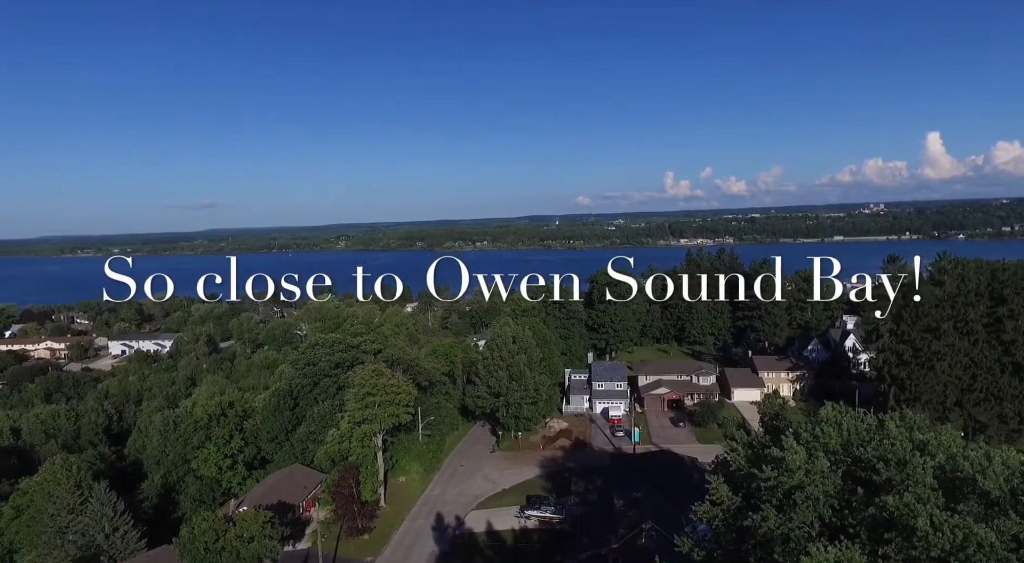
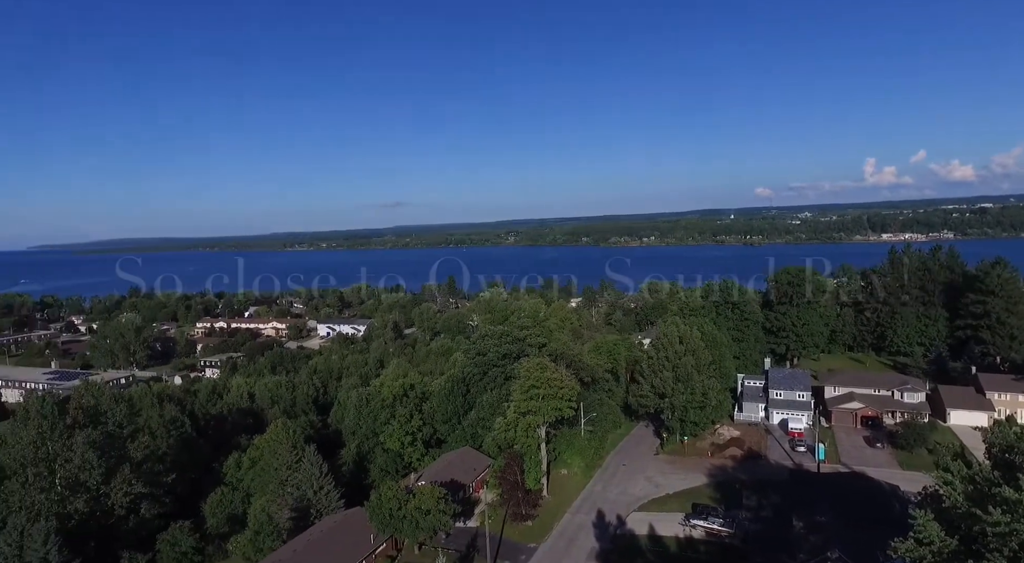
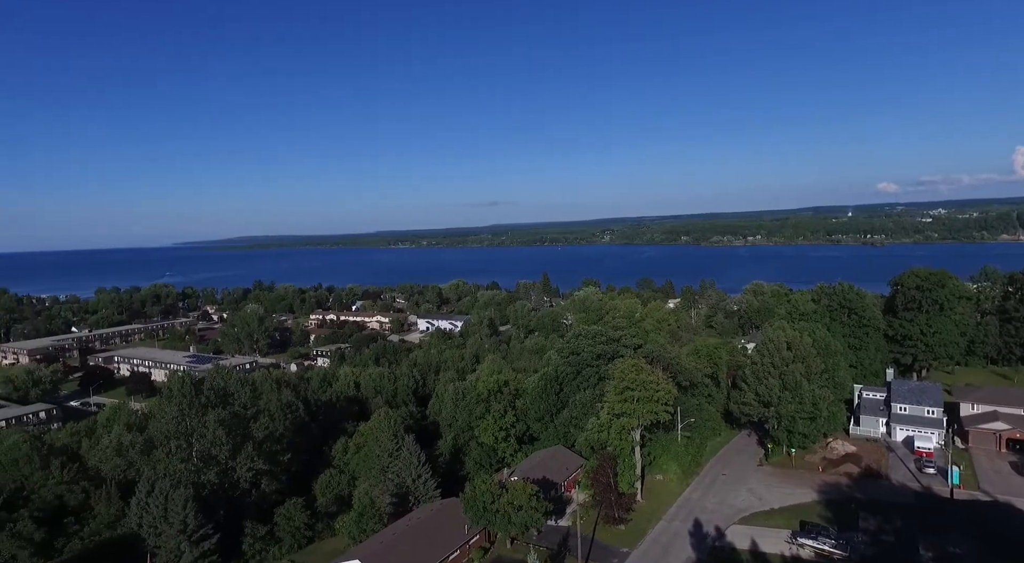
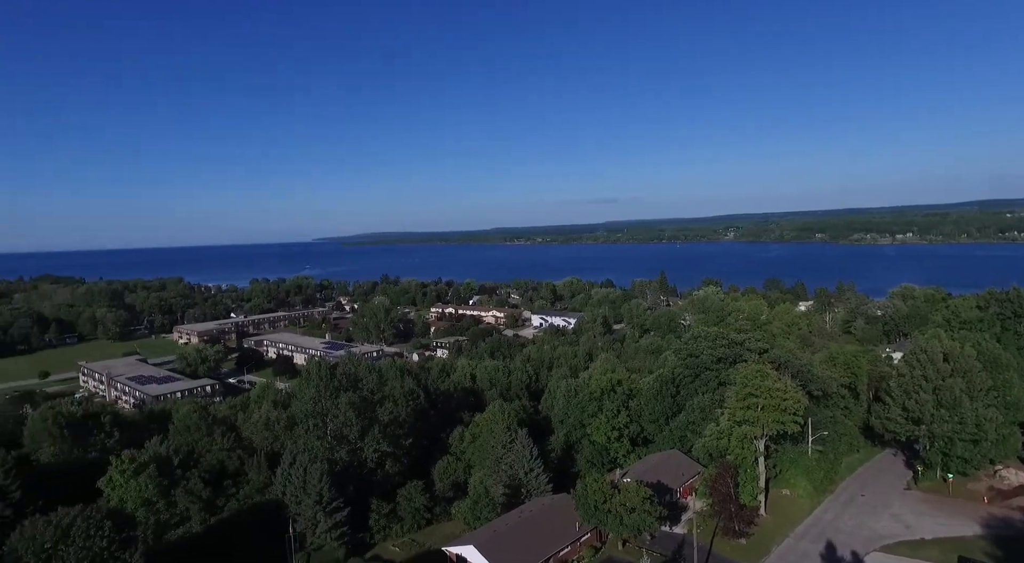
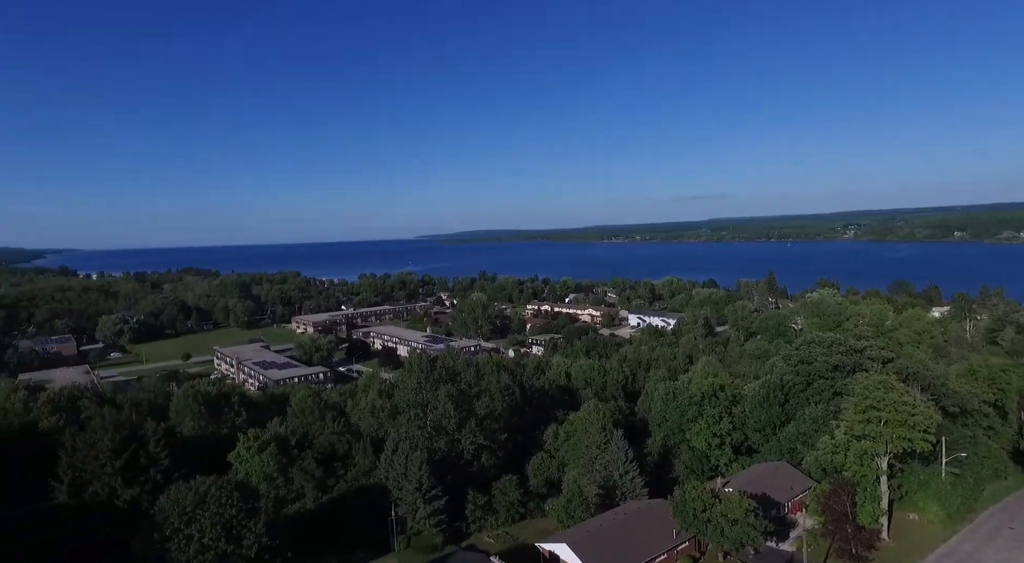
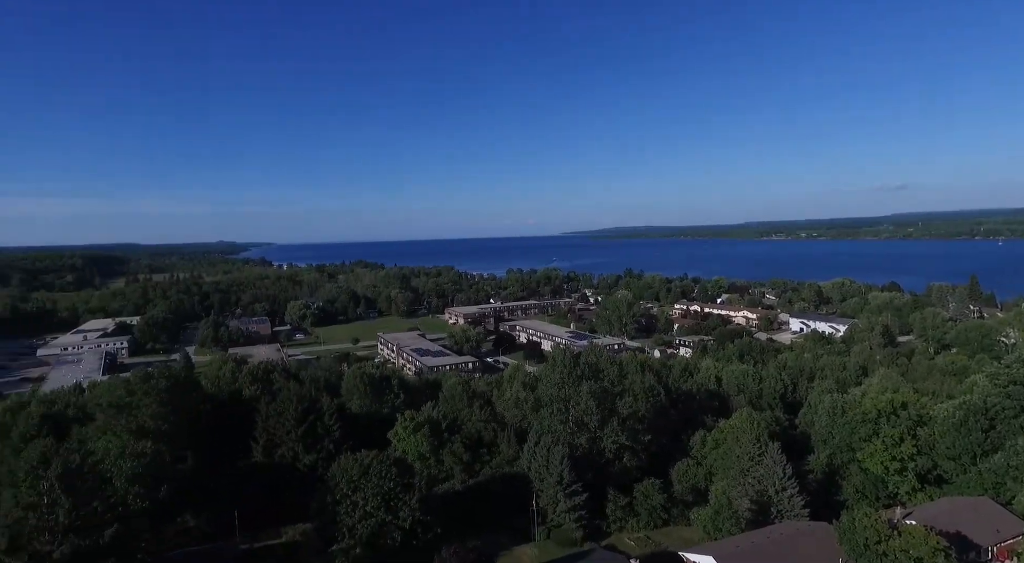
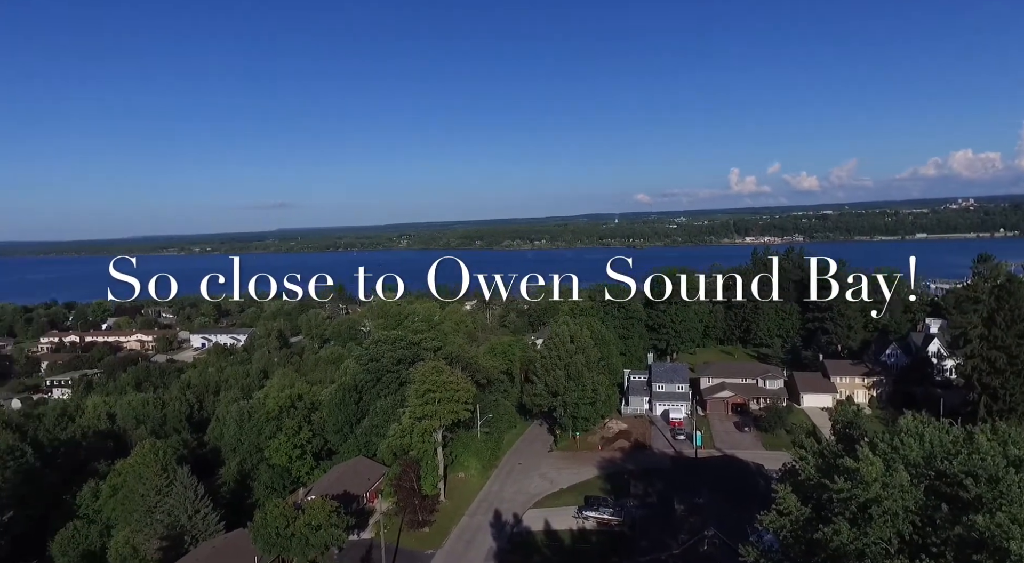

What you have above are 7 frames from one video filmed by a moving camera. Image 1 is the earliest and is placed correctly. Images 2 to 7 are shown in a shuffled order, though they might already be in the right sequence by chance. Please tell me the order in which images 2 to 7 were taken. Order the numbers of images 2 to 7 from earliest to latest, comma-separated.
7, 2, 3, 4, 5, 6
